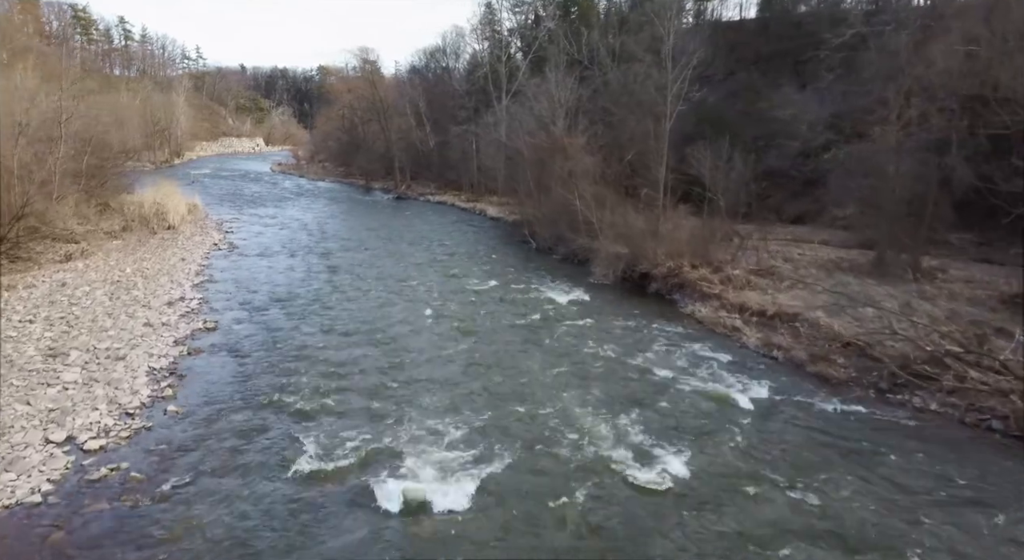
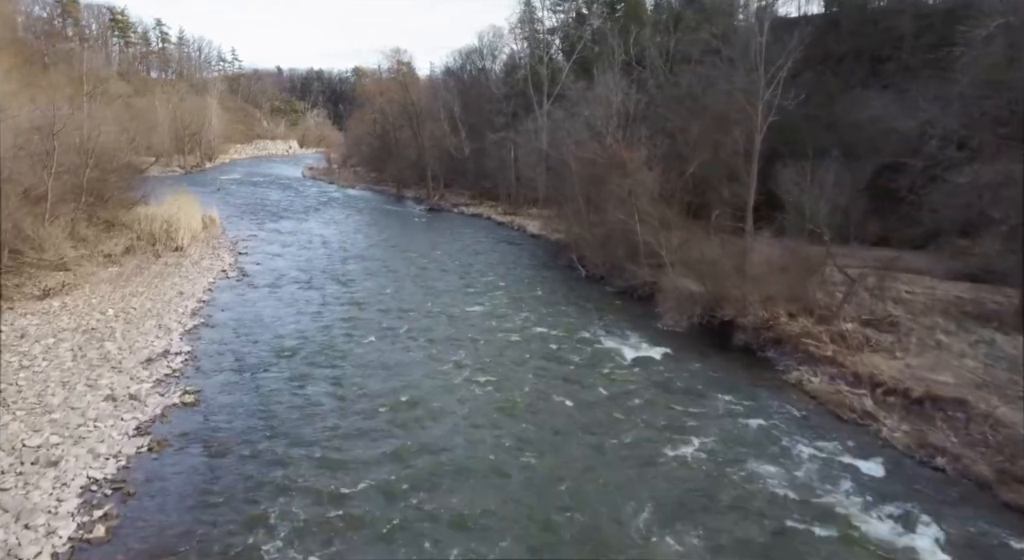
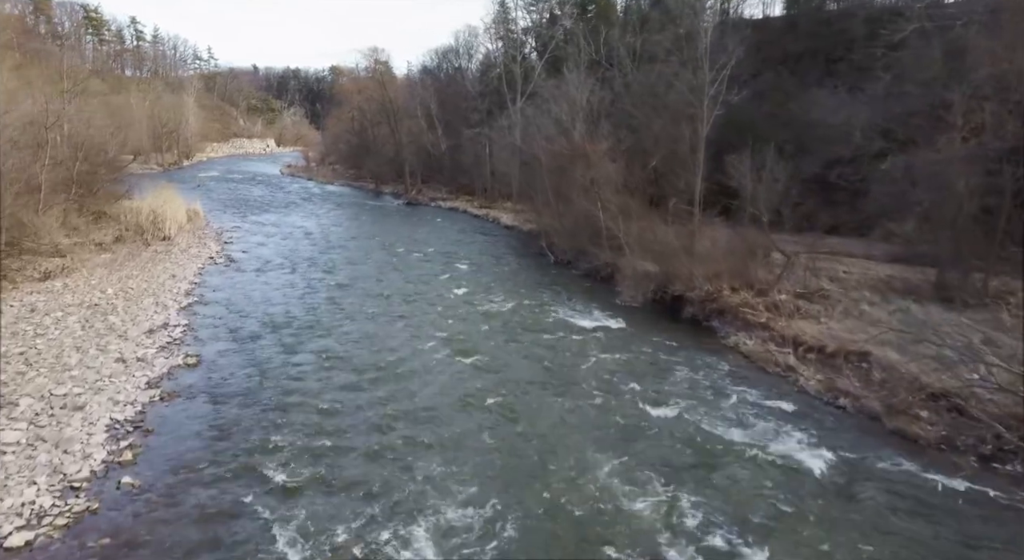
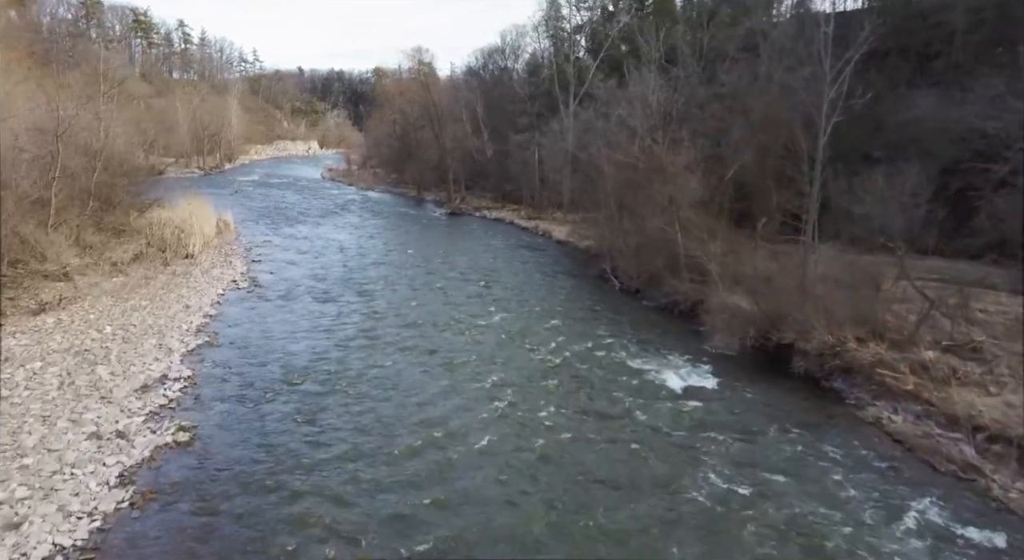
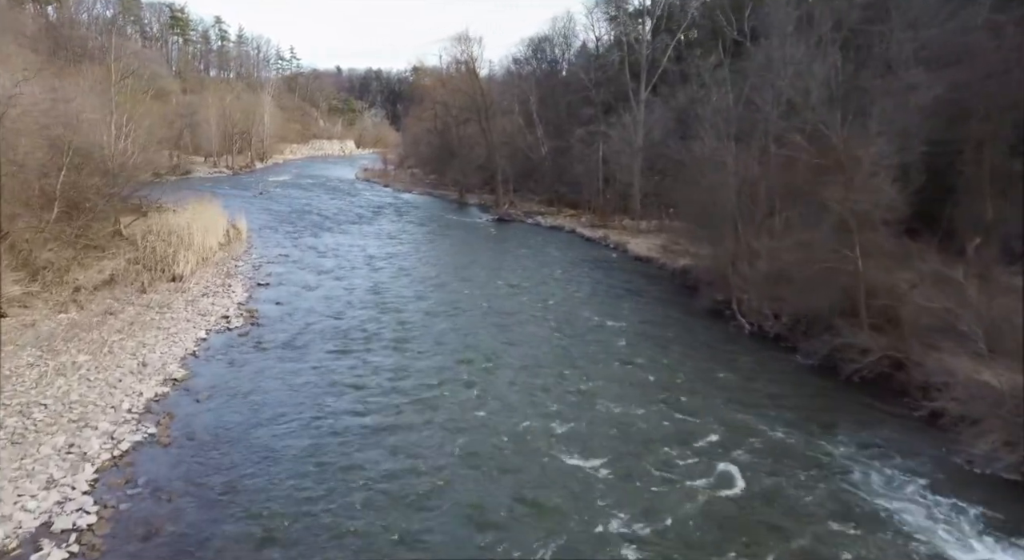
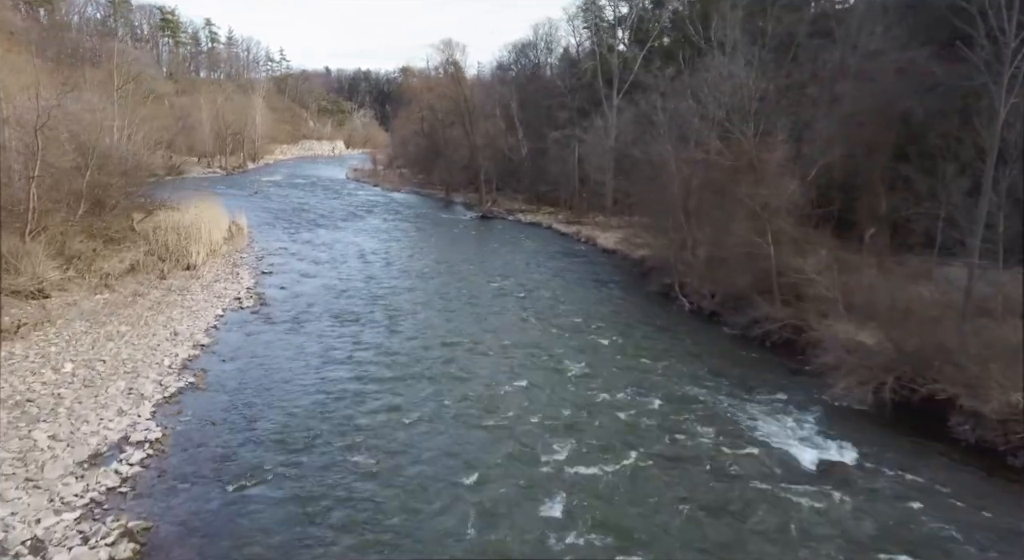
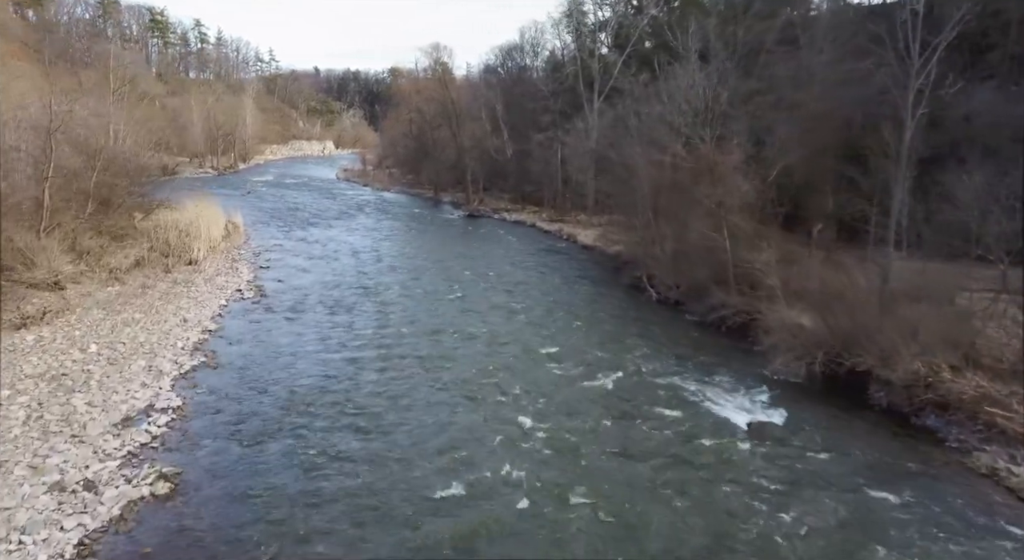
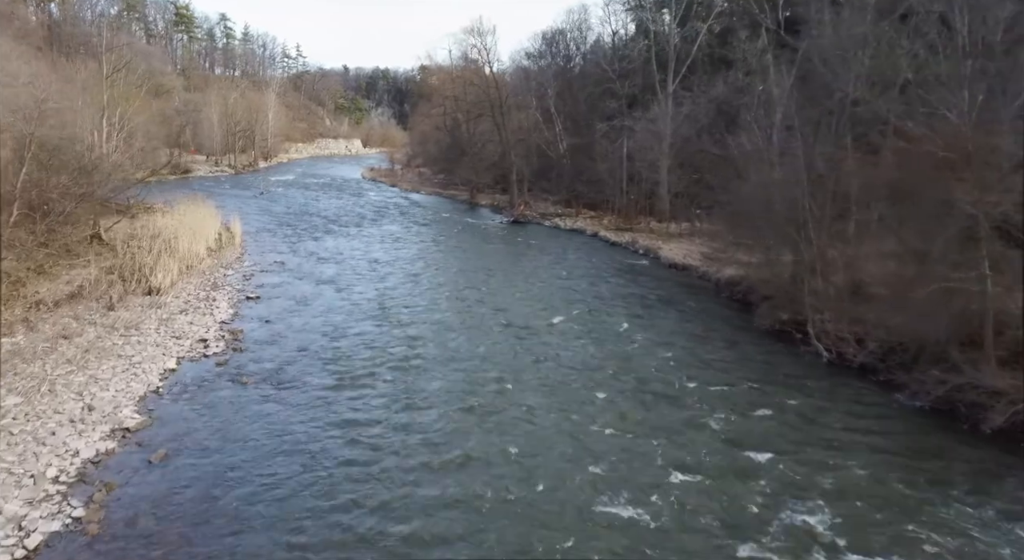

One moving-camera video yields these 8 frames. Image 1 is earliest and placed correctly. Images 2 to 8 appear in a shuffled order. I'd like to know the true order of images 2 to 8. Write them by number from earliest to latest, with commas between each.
3, 2, 4, 7, 6, 5, 8
